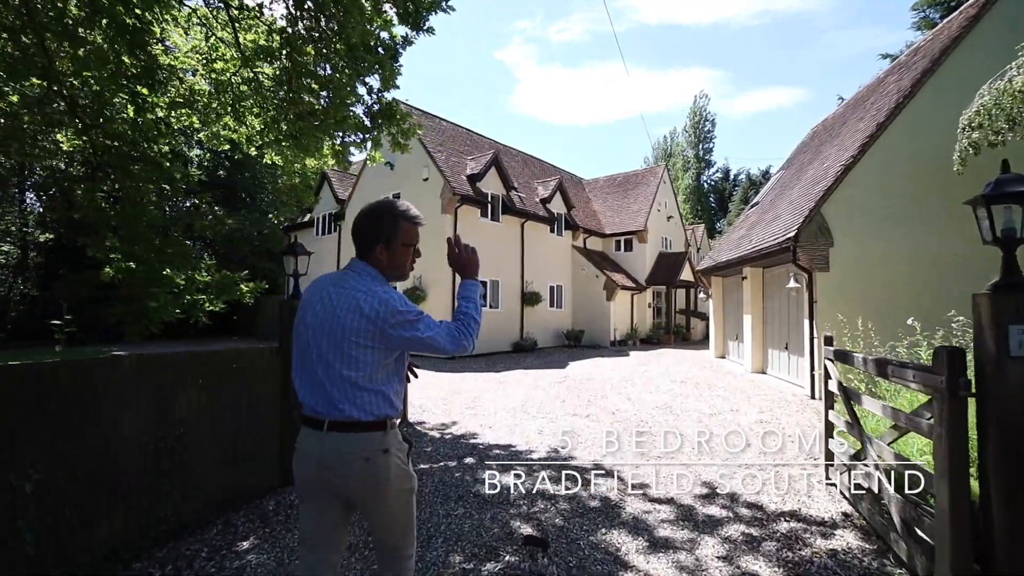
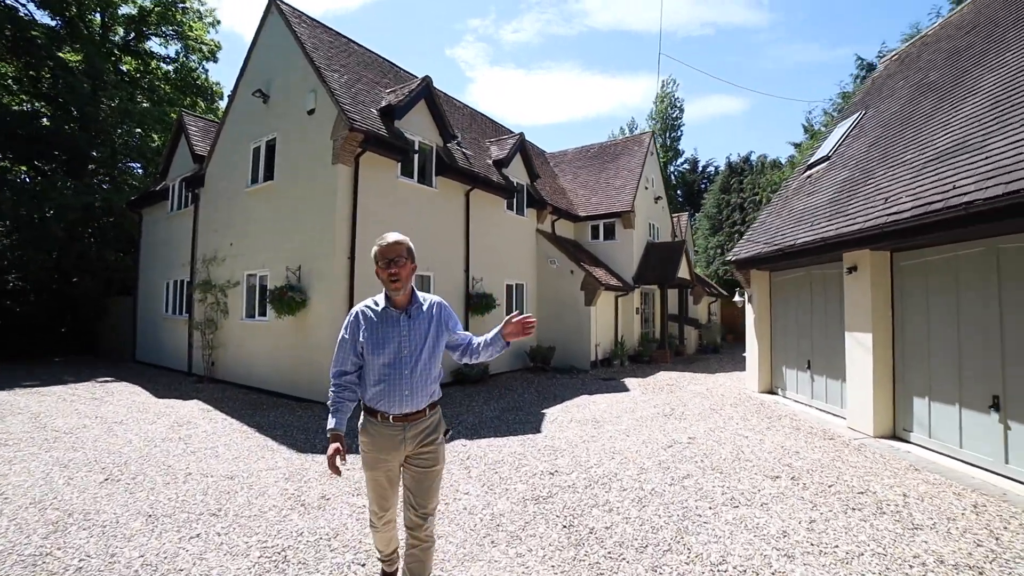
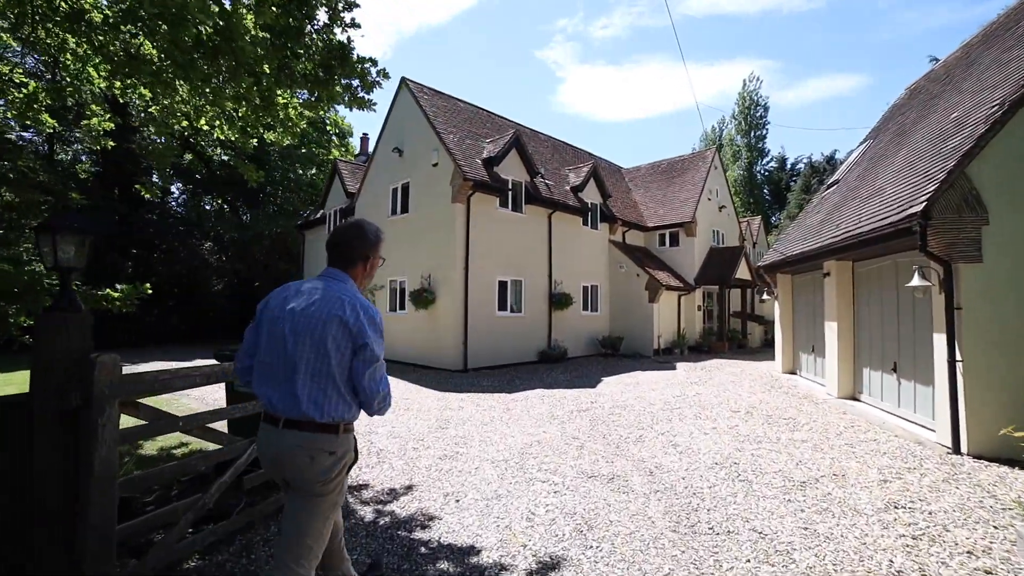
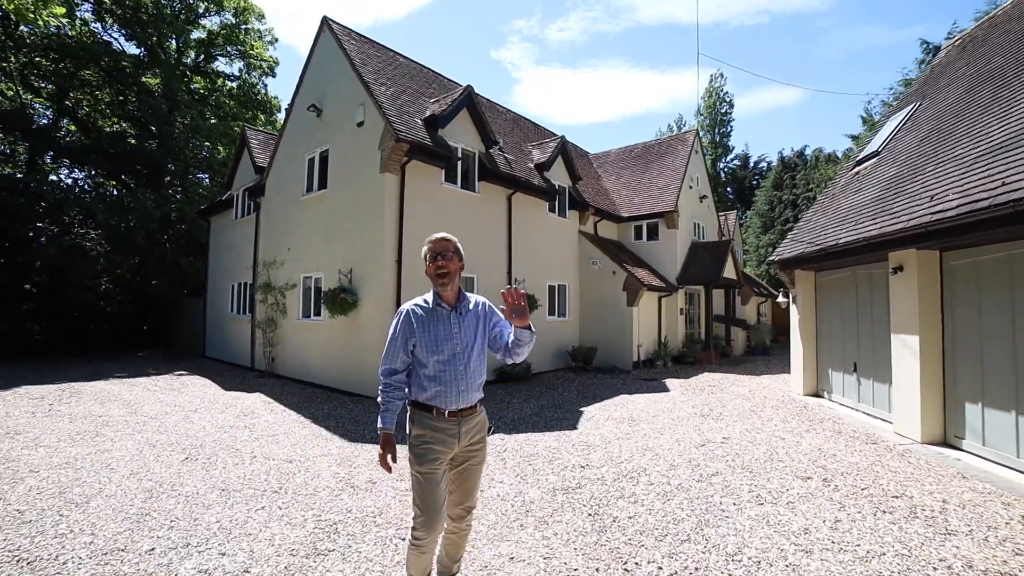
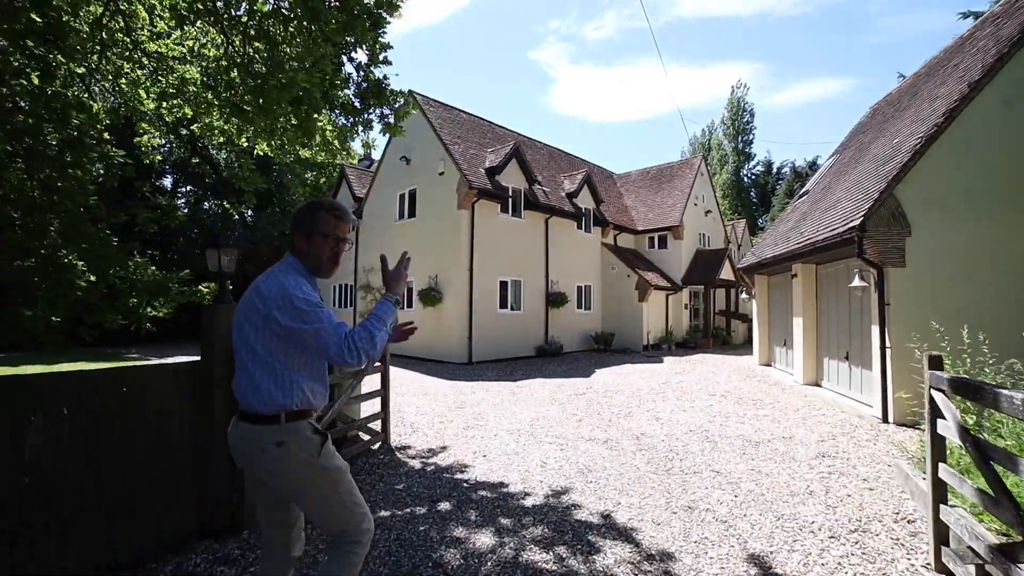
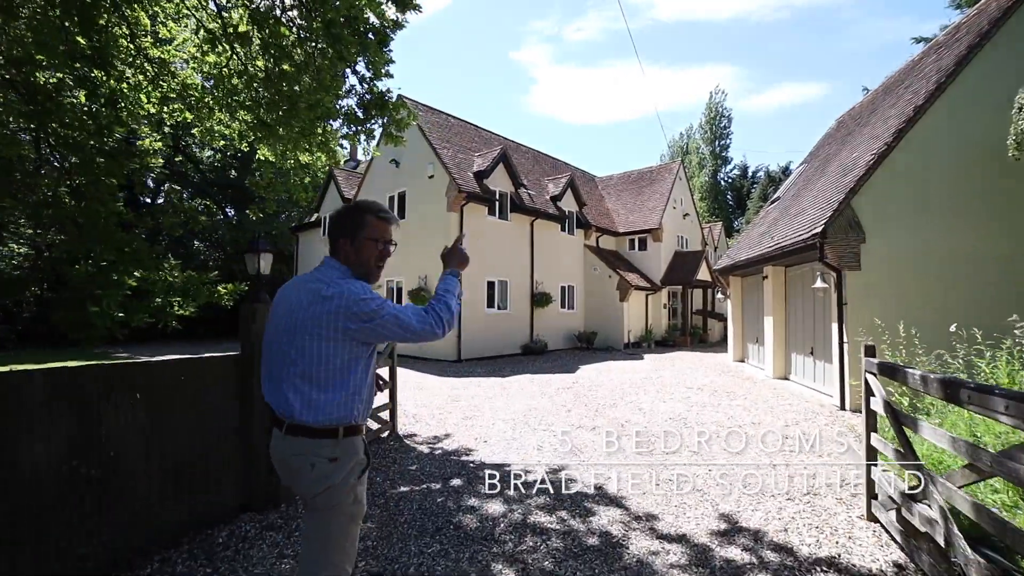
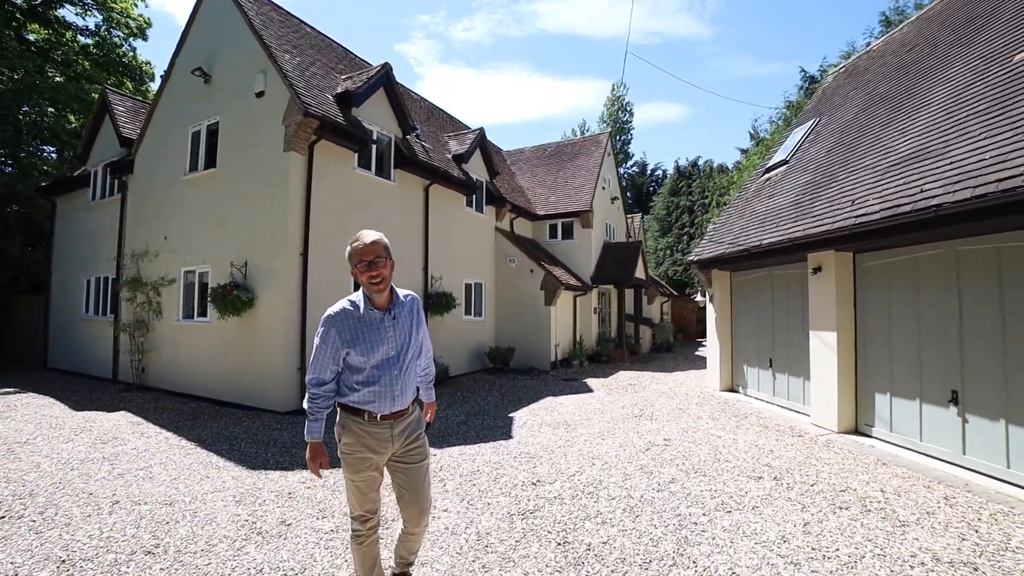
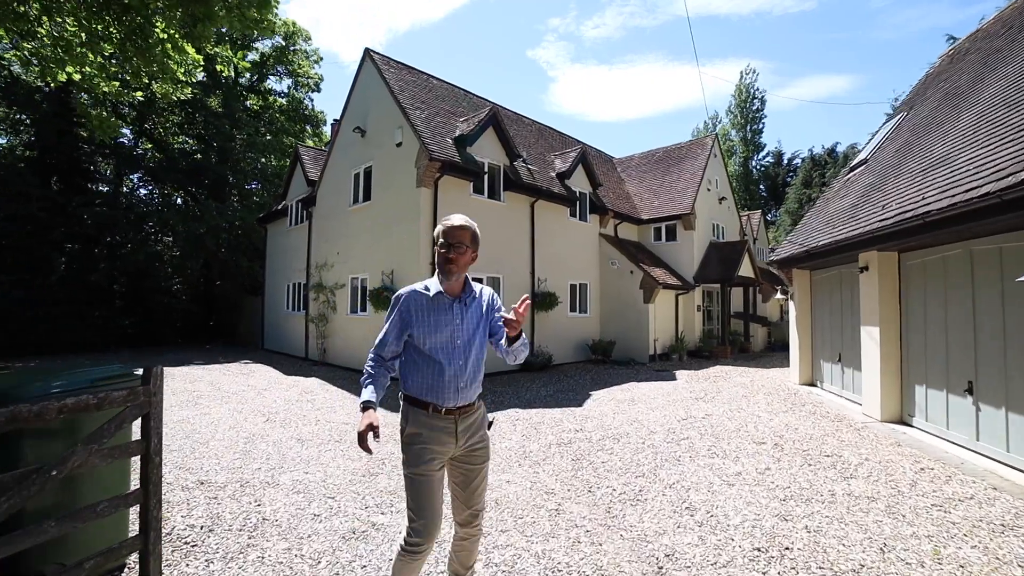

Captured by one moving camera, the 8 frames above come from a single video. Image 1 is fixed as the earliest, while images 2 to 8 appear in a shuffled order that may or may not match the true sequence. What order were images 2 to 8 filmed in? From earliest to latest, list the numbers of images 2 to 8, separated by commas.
6, 5, 3, 8, 4, 2, 7
